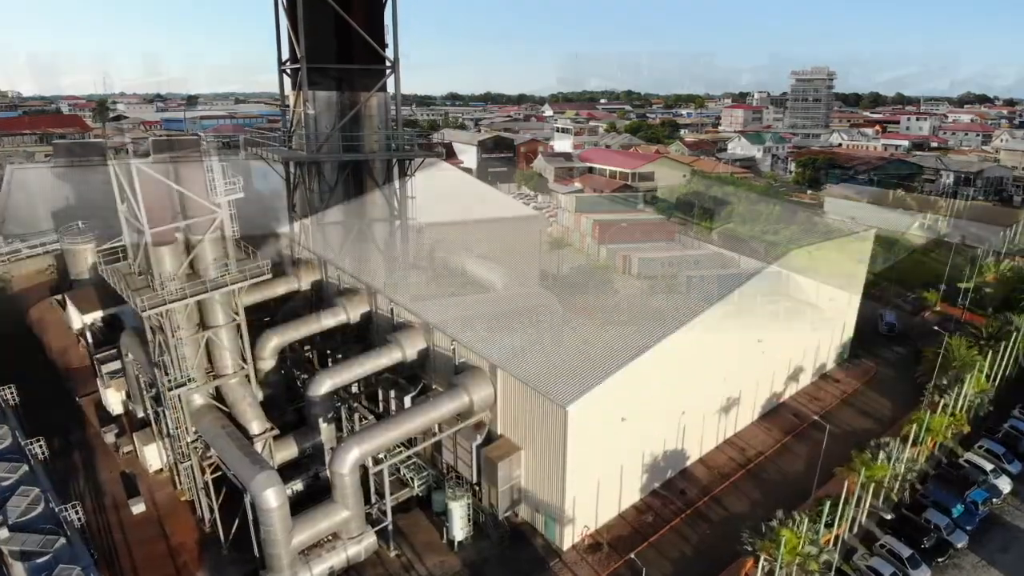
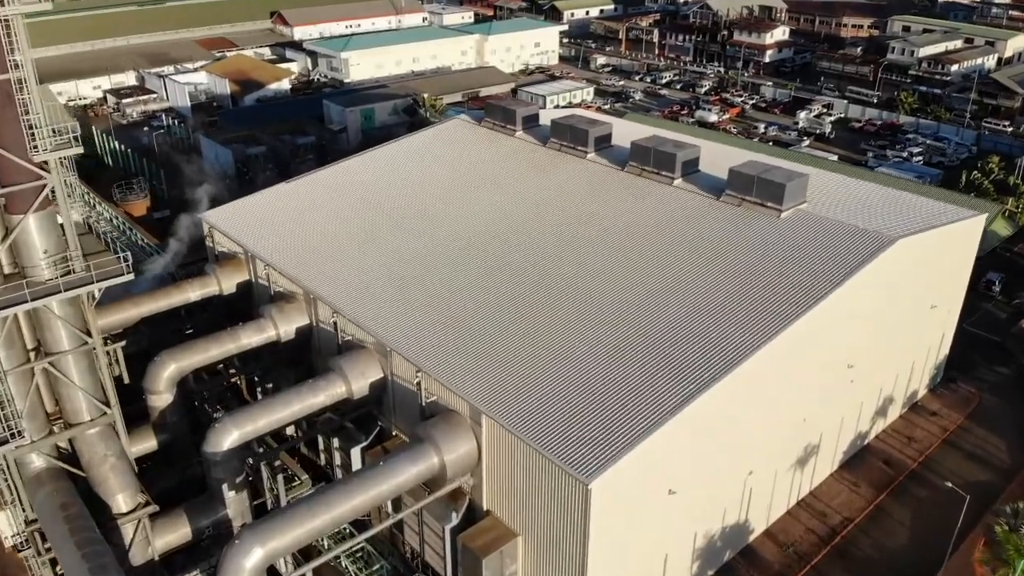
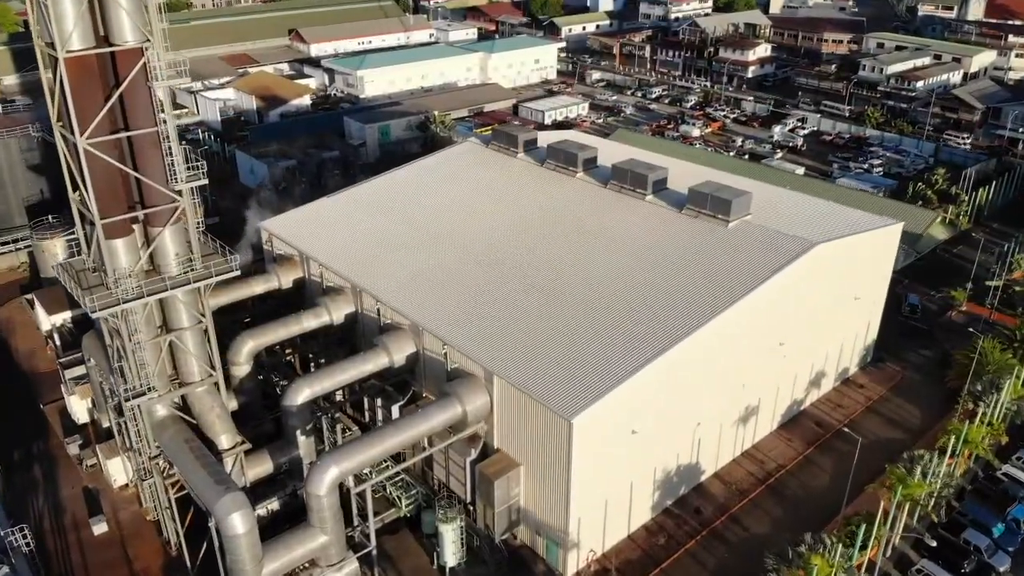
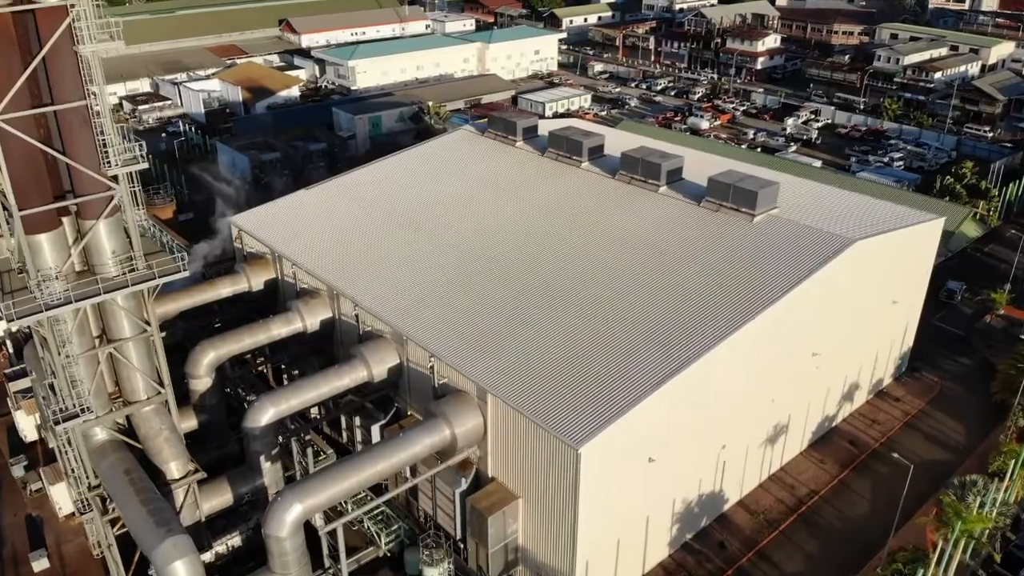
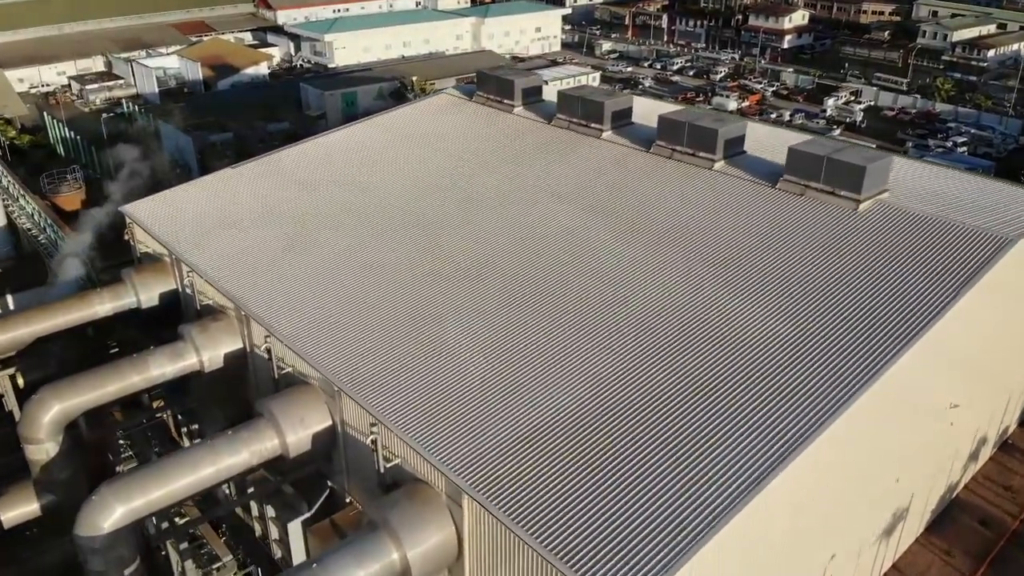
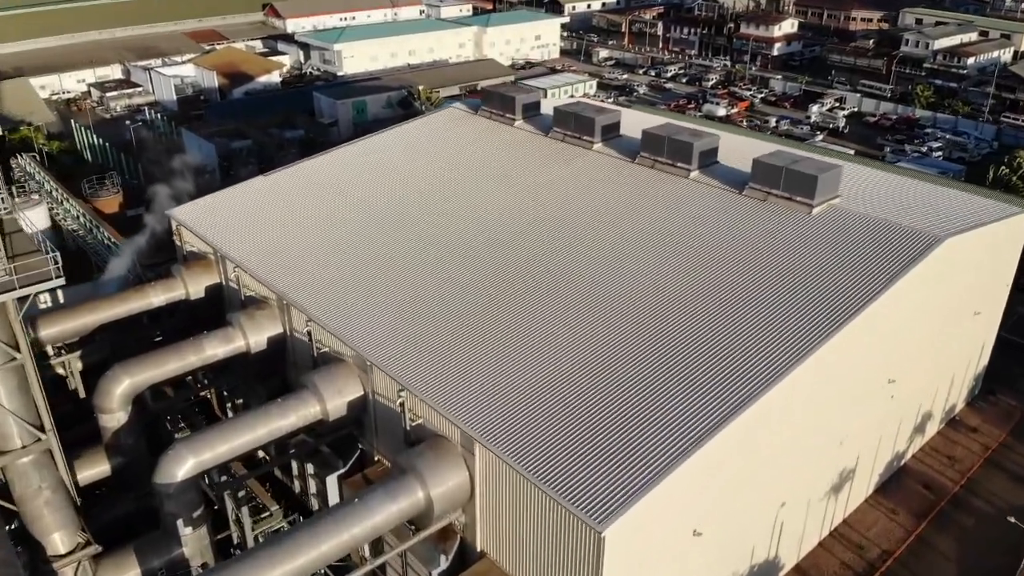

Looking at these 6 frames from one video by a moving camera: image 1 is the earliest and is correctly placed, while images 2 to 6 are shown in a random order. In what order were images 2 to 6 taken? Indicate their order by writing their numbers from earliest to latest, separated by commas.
3, 4, 2, 6, 5
